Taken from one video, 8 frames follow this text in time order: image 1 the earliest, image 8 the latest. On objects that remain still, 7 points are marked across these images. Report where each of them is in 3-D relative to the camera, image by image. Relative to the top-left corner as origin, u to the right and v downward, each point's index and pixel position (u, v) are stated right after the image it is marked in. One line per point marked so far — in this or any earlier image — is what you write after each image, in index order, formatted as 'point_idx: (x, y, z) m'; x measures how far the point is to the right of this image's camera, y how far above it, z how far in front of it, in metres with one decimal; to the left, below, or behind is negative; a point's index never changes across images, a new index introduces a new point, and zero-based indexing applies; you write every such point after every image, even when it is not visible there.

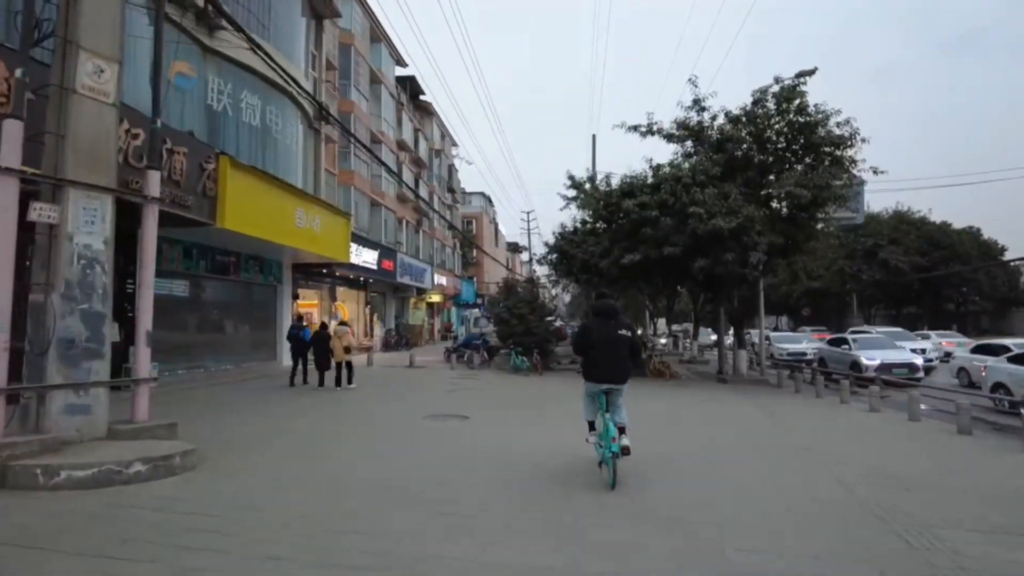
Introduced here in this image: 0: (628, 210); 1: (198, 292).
0: (+3.4, +2.3, +19.2) m
1: (-9.2, -0.2, +19.3) m
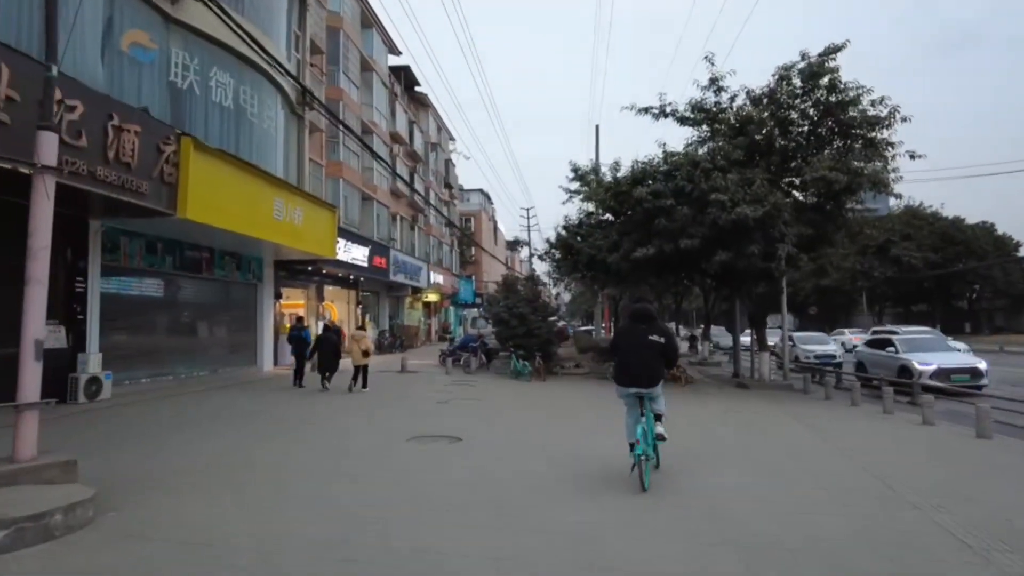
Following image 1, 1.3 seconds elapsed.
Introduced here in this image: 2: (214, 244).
0: (+3.4, +2.4, +17.5) m
1: (-9.2, -0.1, +17.5) m
2: (-8.5, +1.3, +18.7) m
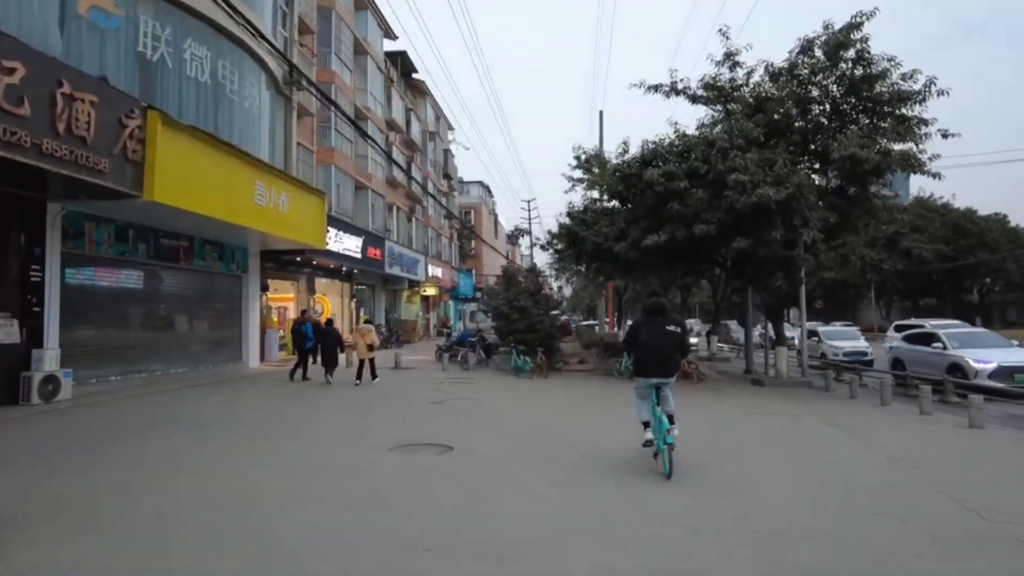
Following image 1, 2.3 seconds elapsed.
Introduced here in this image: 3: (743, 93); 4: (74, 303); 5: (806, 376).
0: (+3.4, +2.6, +16.2) m
1: (-9.2, +0.1, +16.3) m
2: (-8.5, +1.5, +17.5) m
3: (+6.0, +5.0, +17.0) m
4: (-9.5, -0.3, +14.2) m
5: (+8.2, -2.4, +18.2) m
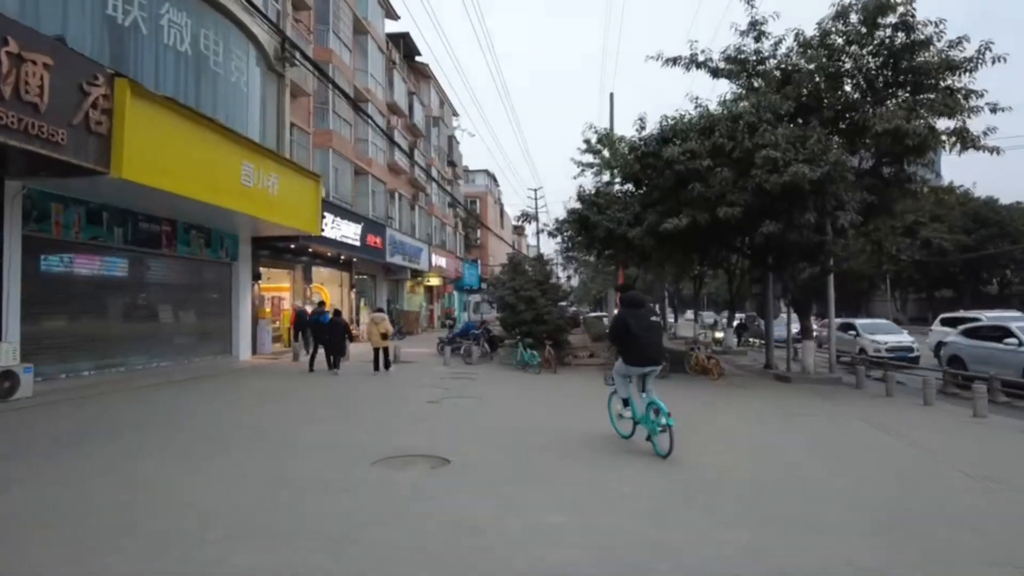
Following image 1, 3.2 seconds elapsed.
0: (+3.6, +2.9, +14.9) m
1: (-9.1, +0.4, +15.1) m
2: (-8.4, +1.8, +16.3) m
3: (+6.1, +5.3, +15.7) m
4: (-9.3, -0.1, +13.0) m
5: (+8.3, -2.2, +17.0) m
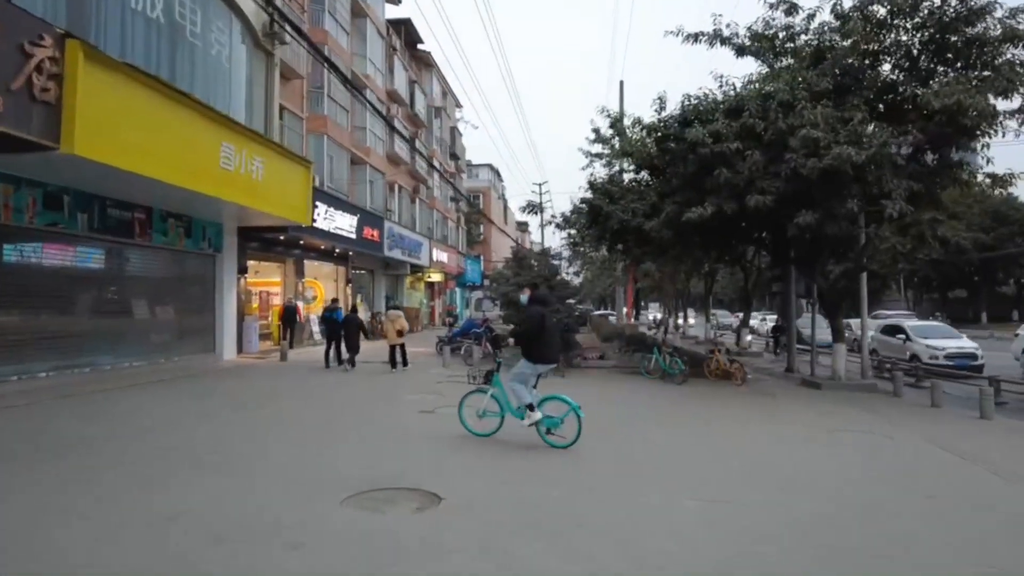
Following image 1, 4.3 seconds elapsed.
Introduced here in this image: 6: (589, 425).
0: (+3.7, +3.0, +13.5) m
1: (-9.0, +0.5, +13.8) m
2: (-8.2, +2.0, +14.9) m
3: (+6.3, +5.3, +14.2) m
4: (-9.2, +0.1, +11.7) m
5: (+8.4, -2.1, +15.5) m
6: (+1.4, -2.4, +11.5) m
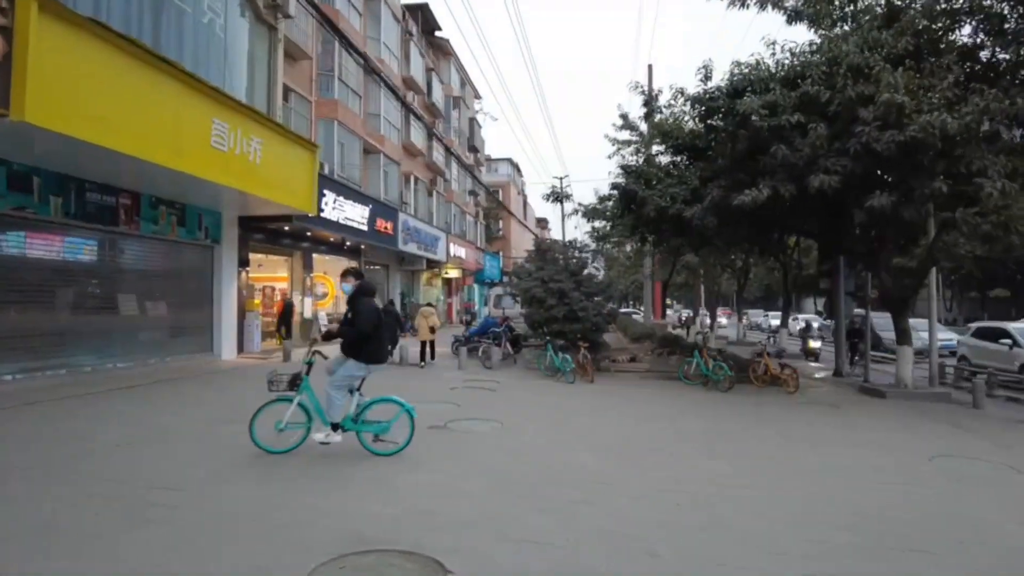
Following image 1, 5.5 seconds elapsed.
0: (+4.2, +3.1, +11.8) m
1: (-8.5, +0.7, +12.4) m
2: (-7.7, +2.1, +13.6) m
3: (+6.8, +5.4, +12.4) m
4: (-8.8, +0.2, +10.3) m
5: (+8.9, -2.0, +13.7) m
6: (+1.7, -2.3, +9.9) m
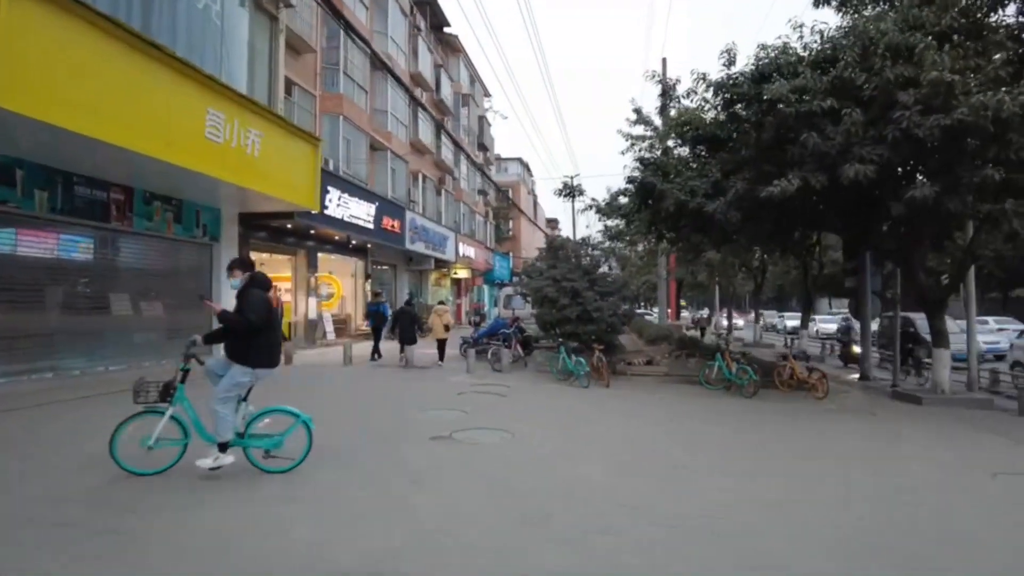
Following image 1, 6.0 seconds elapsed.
0: (+4.3, +3.1, +11.0) m
1: (-8.3, +0.7, +11.8) m
2: (-7.5, +2.1, +13.0) m
3: (+7.0, +5.5, +11.6) m
4: (-8.7, +0.2, +9.7) m
5: (+9.1, -2.0, +12.8) m
6: (+1.9, -2.3, +9.2) m
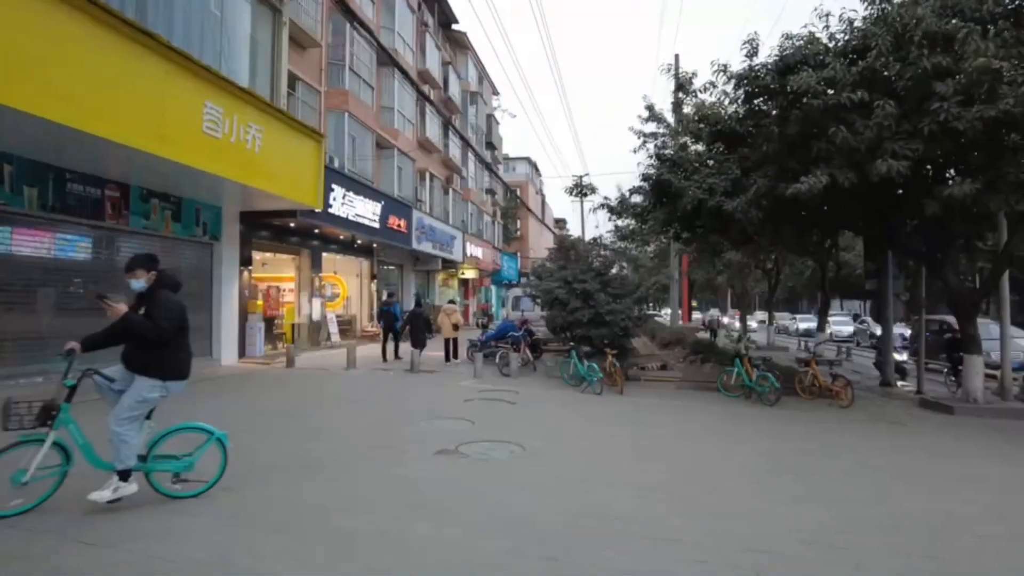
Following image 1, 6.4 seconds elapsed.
0: (+4.5, +3.0, +10.4) m
1: (-8.1, +0.7, +11.4) m
2: (-7.3, +2.1, +12.5) m
3: (+7.1, +5.4, +11.0) m
4: (-8.5, +0.2, +9.3) m
5: (+9.3, -2.1, +12.2) m
6: (+2.0, -2.3, +8.6) m
